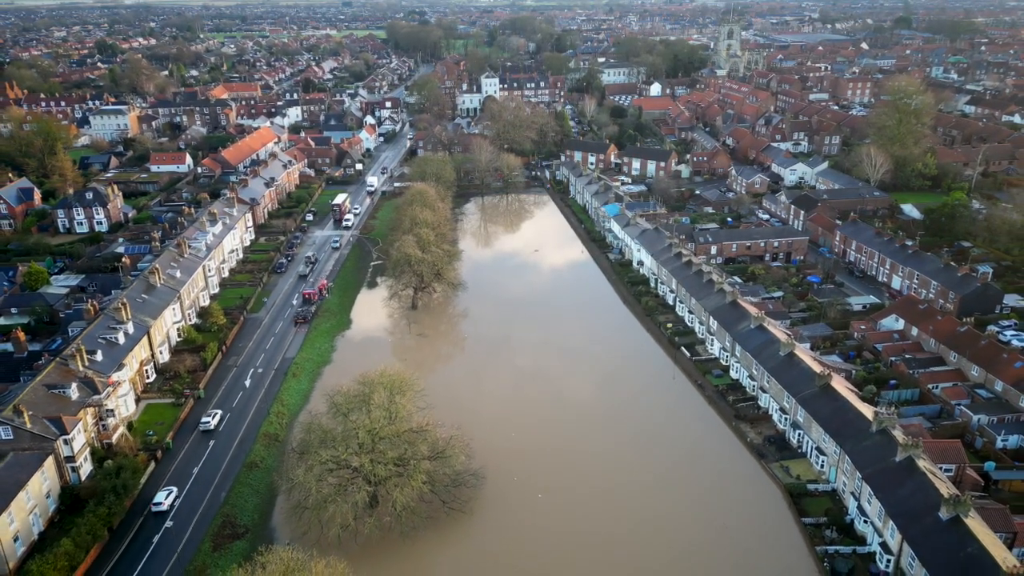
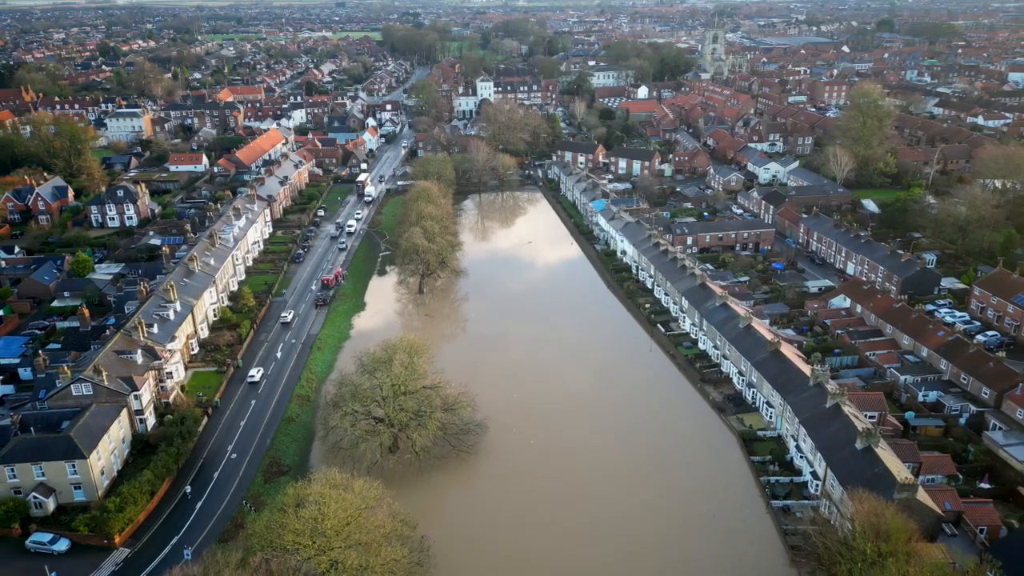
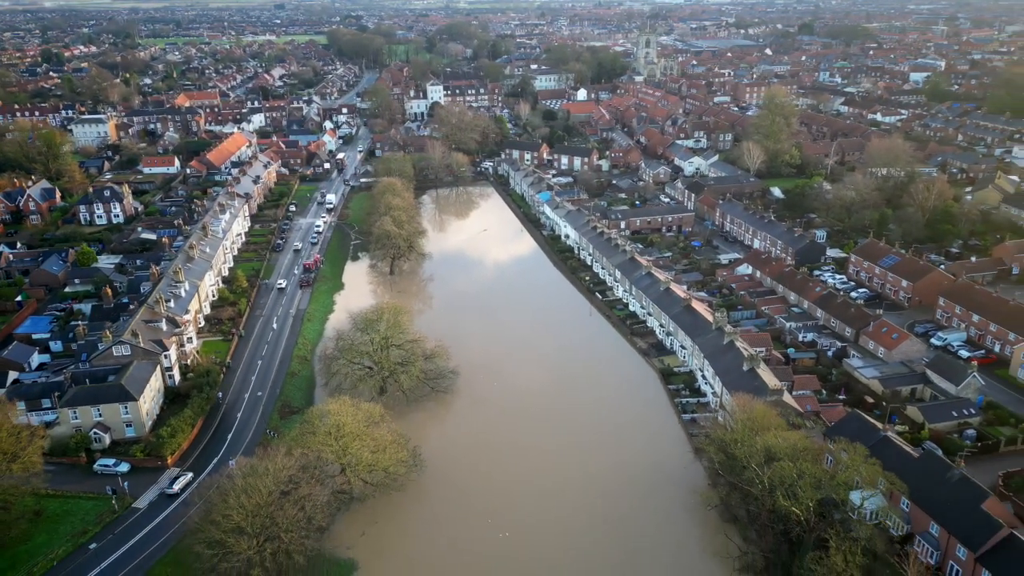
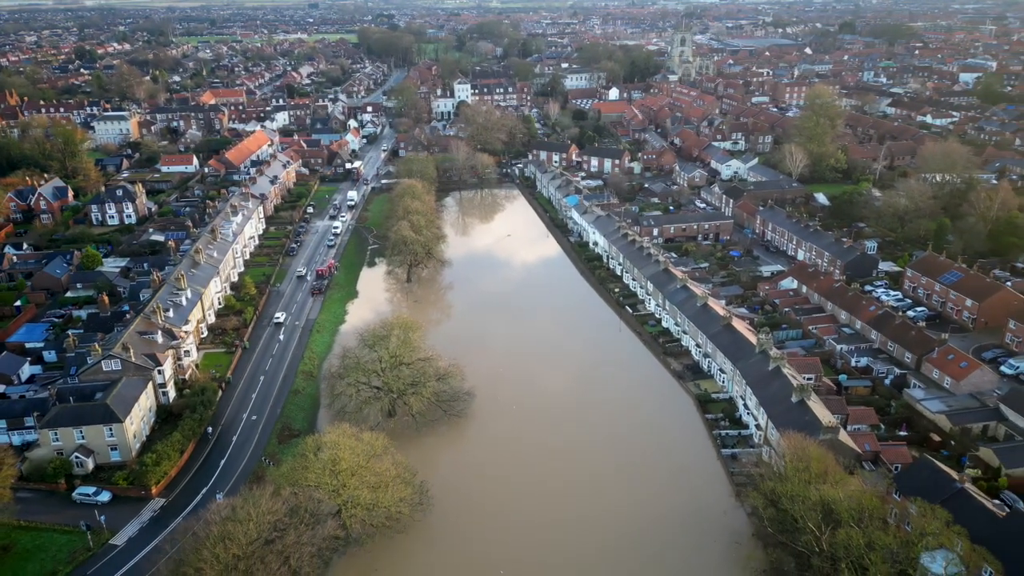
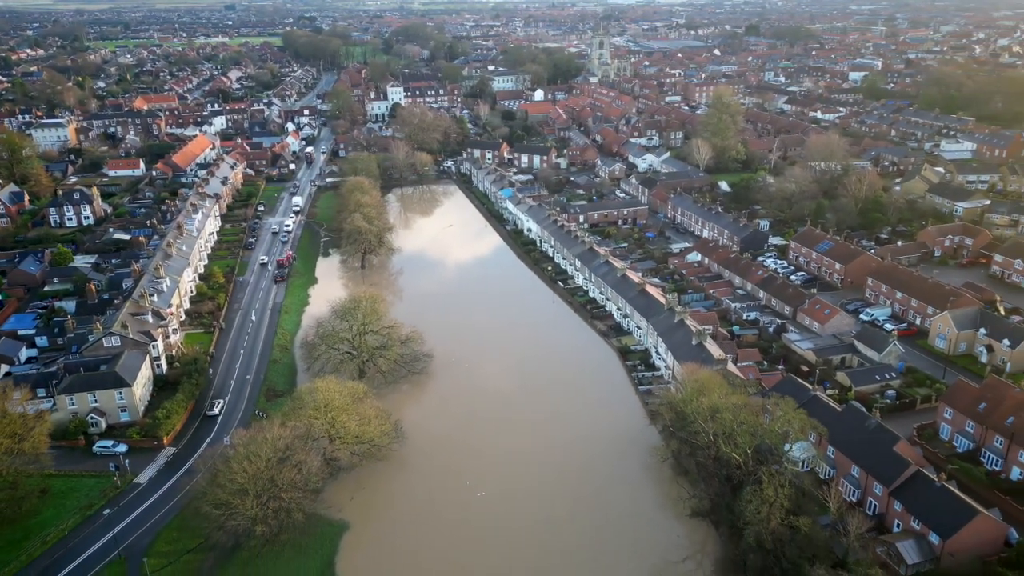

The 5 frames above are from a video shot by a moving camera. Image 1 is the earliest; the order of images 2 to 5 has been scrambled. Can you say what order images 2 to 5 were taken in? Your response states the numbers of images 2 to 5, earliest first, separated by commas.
2, 4, 3, 5
